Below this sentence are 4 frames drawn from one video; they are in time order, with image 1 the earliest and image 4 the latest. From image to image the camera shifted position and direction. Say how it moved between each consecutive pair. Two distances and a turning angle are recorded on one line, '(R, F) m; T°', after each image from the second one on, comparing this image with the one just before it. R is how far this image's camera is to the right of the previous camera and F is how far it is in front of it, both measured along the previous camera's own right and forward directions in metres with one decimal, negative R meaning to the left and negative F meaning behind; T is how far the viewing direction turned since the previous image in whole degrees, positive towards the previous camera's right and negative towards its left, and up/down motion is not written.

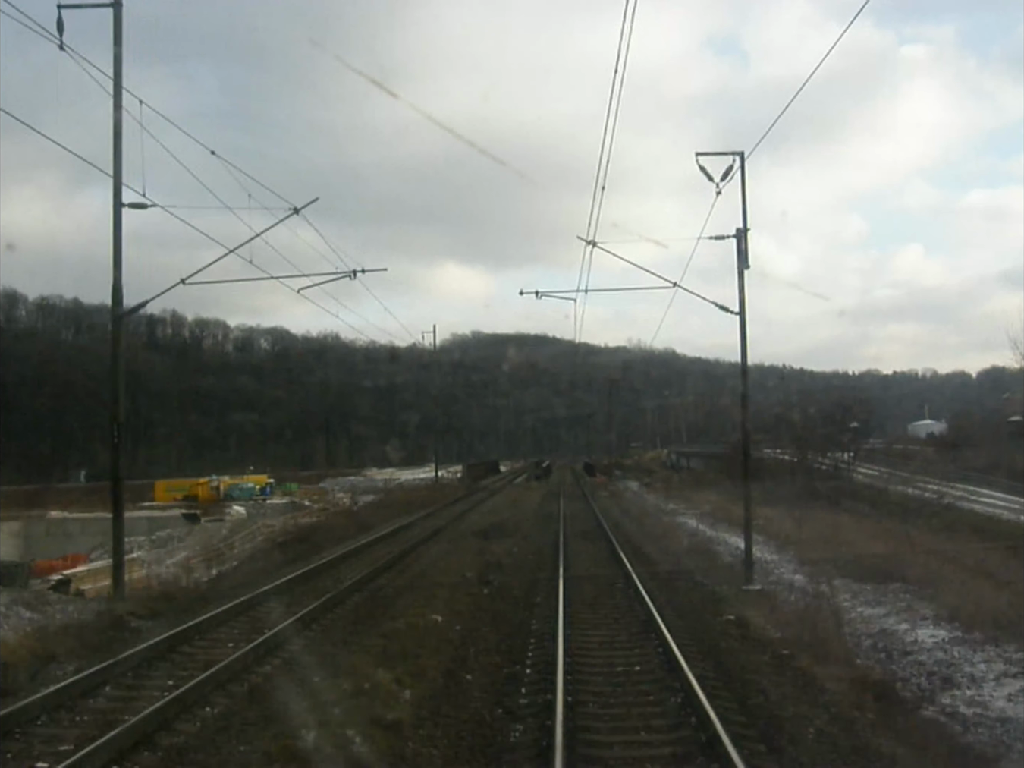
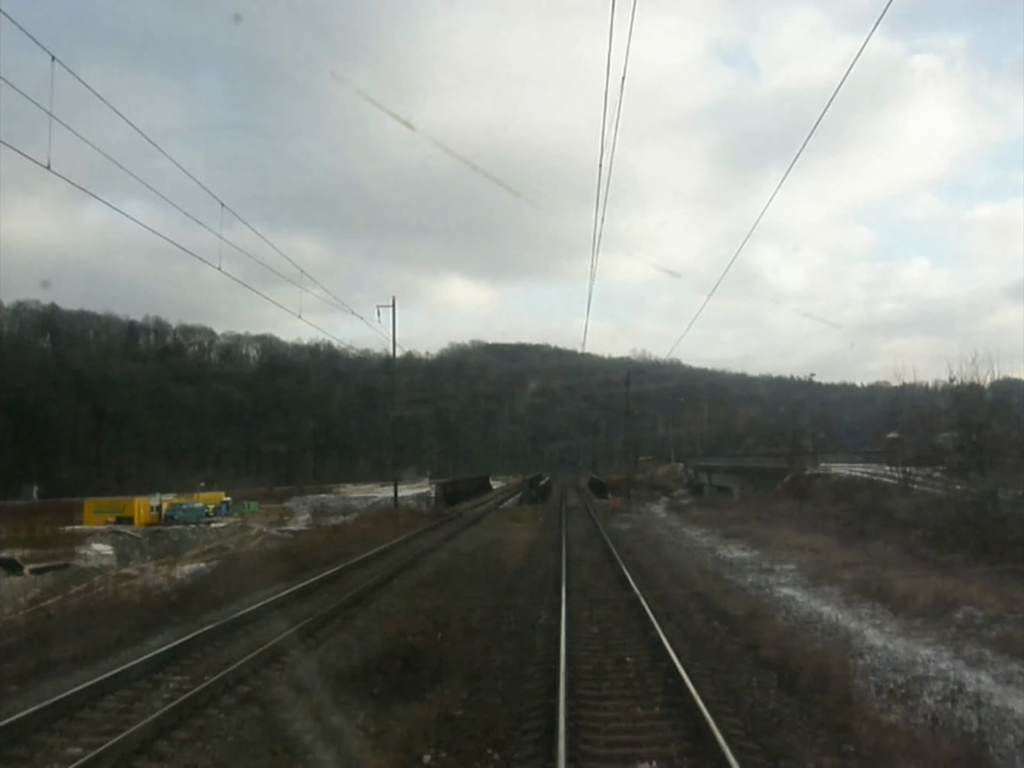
(+0.1, +2.5) m; 0°
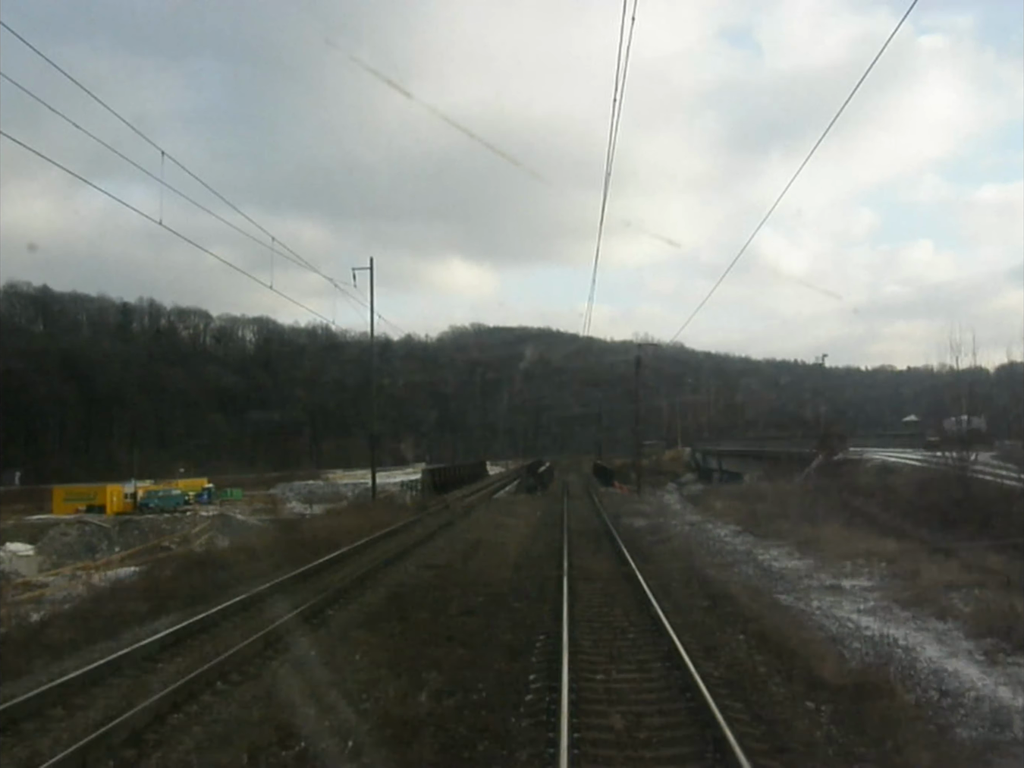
(+0.1, +0.9) m; 0°
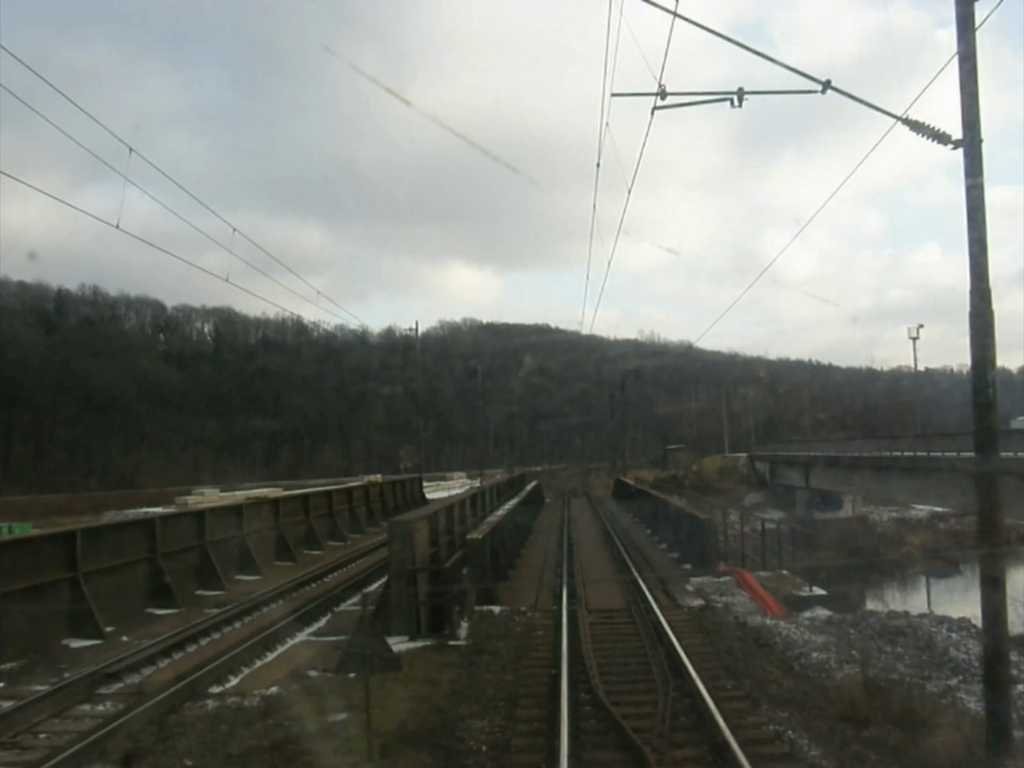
(+0.3, +5.9) m; 0°
